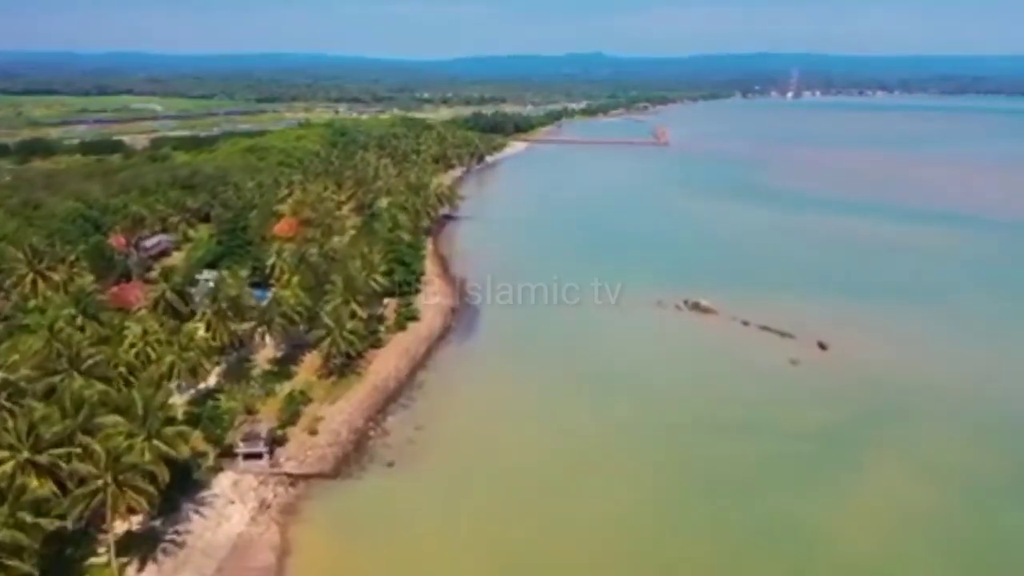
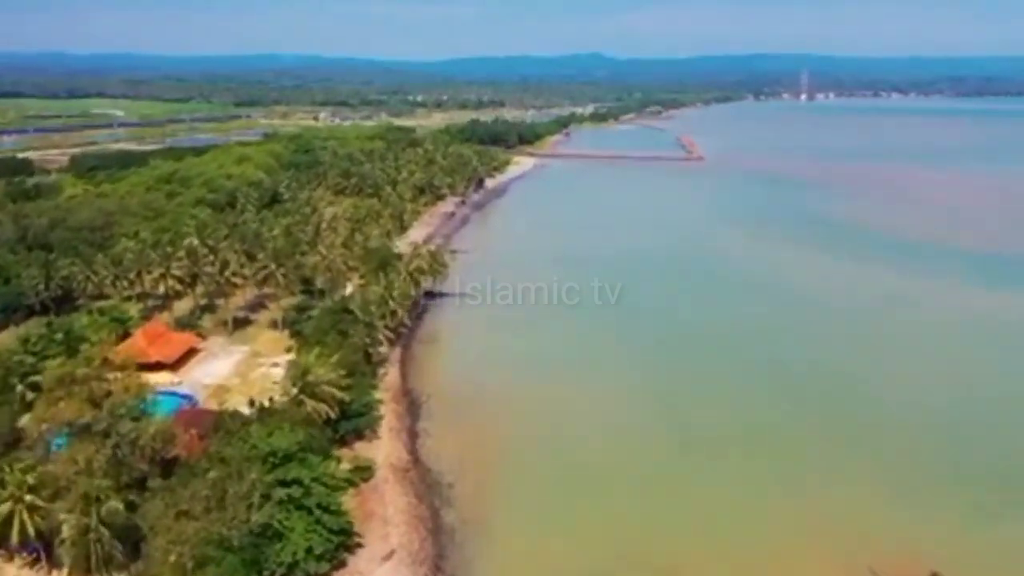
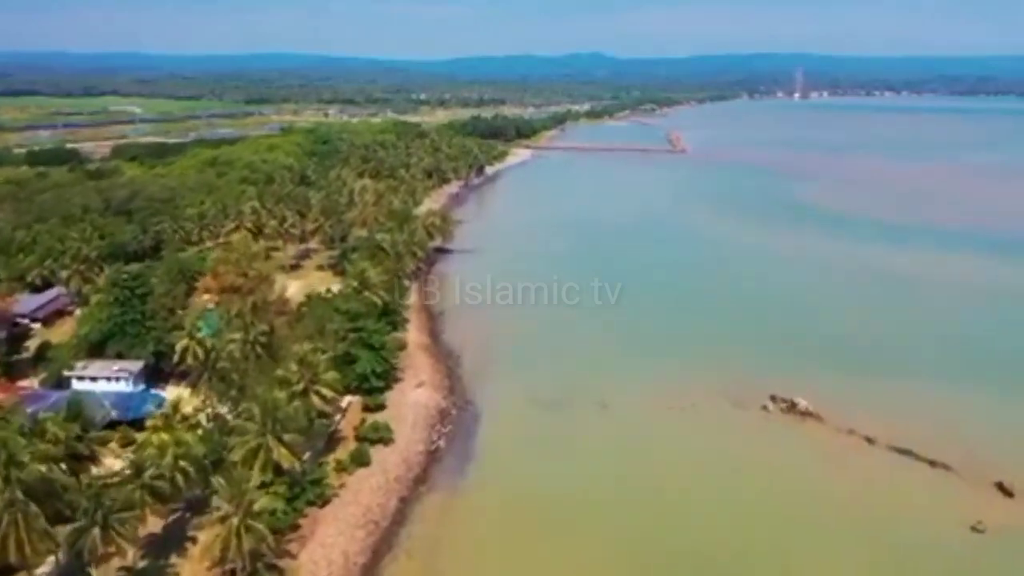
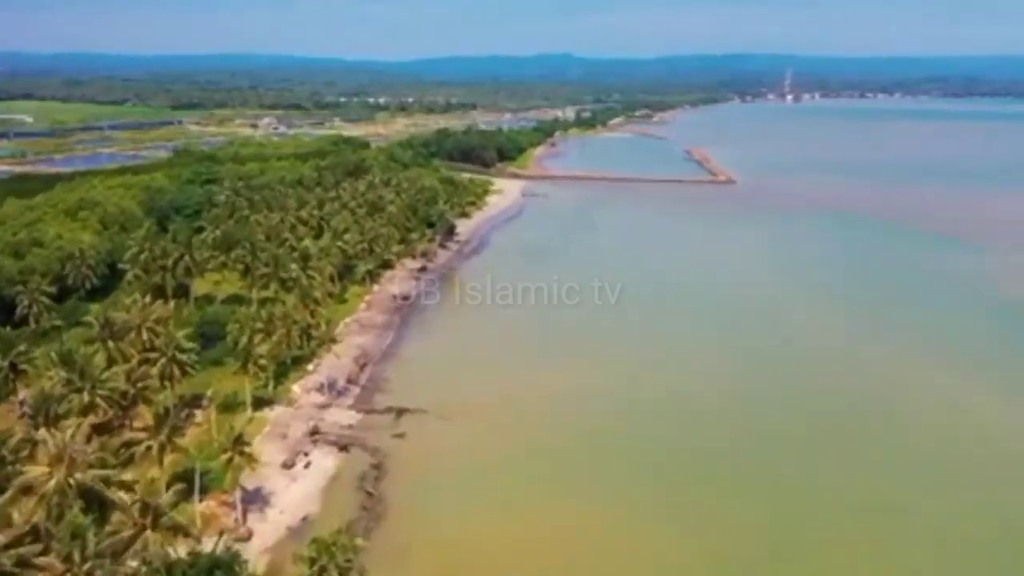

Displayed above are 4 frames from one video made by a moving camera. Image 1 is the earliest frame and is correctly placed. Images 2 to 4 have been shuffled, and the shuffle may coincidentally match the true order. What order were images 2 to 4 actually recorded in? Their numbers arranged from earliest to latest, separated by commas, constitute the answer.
3, 2, 4
